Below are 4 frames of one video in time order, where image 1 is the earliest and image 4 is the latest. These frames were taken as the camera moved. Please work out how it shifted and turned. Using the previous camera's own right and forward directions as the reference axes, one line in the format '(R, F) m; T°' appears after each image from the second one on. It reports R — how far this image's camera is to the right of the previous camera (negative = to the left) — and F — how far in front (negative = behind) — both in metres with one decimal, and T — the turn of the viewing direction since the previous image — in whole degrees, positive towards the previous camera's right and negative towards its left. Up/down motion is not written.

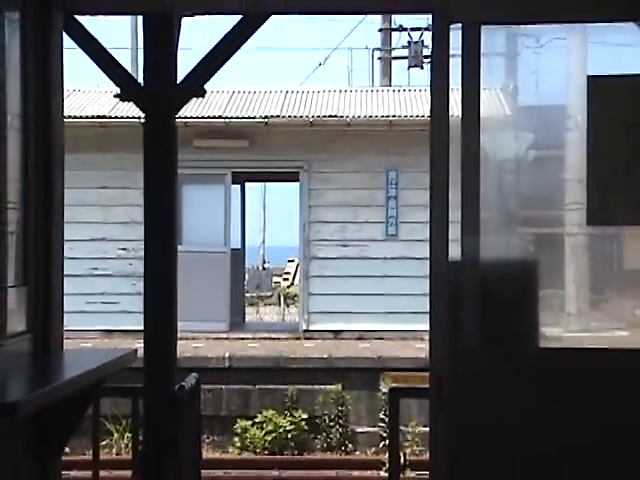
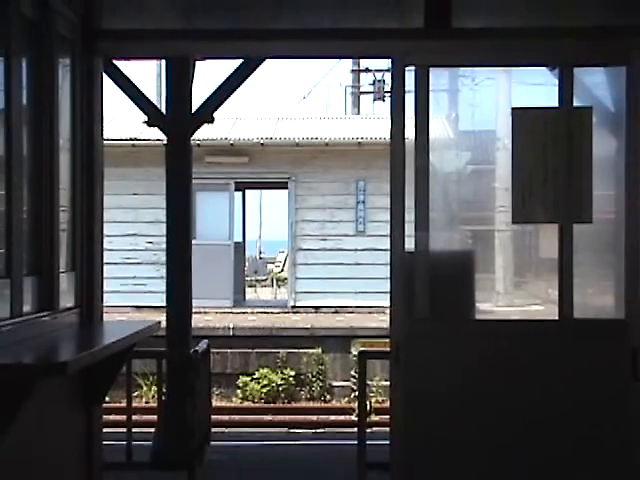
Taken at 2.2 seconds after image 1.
(0.0, -0.8) m; 0°
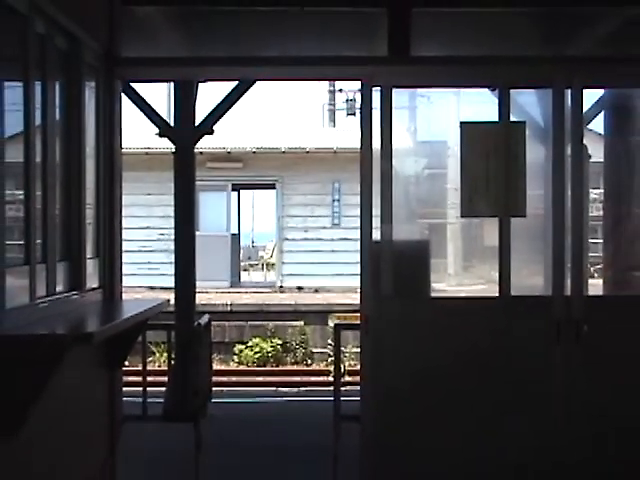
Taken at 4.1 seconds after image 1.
(0.0, -0.7) m; +1°
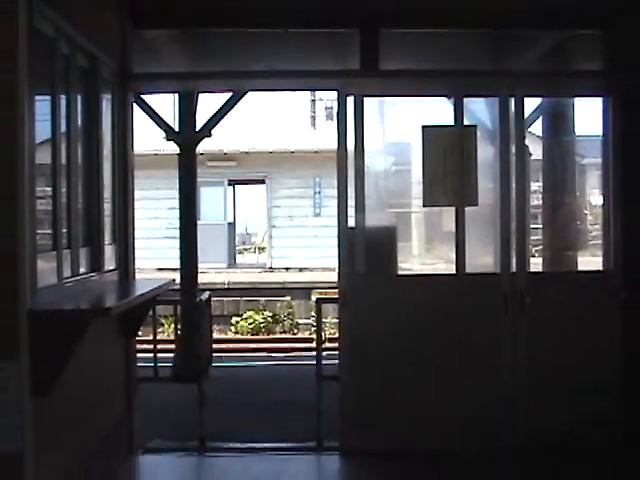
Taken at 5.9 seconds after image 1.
(+0.1, -0.7) m; 0°
